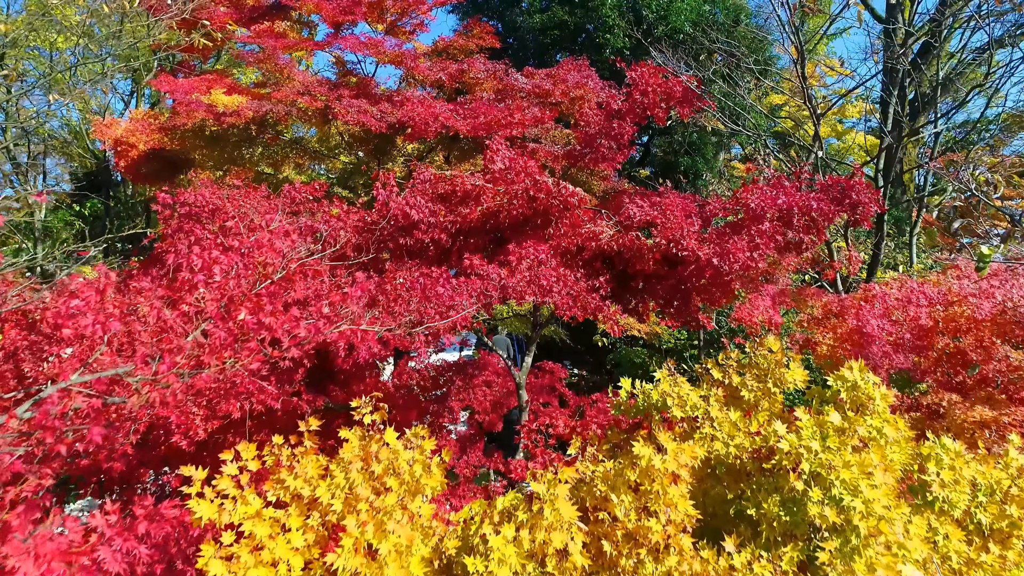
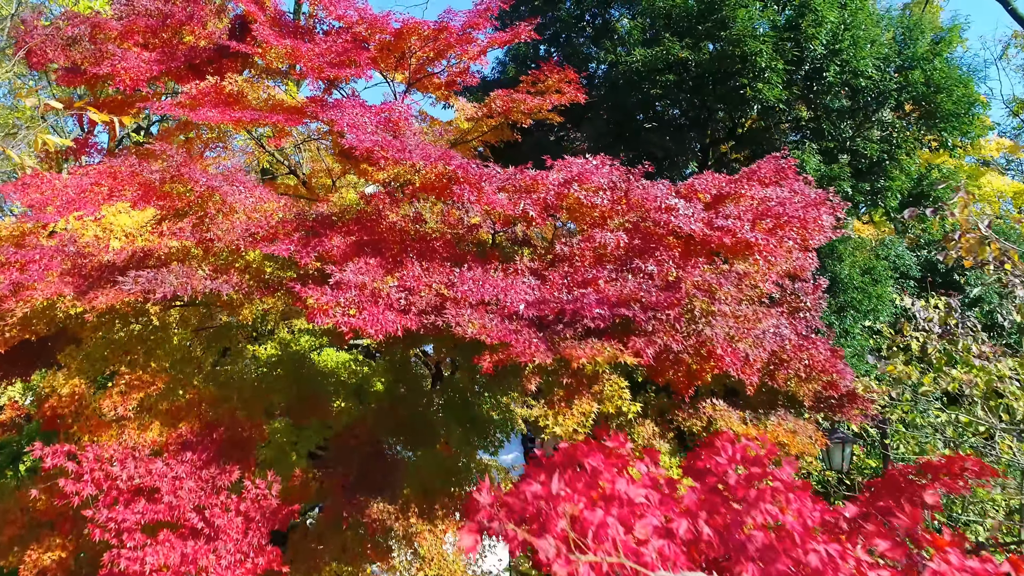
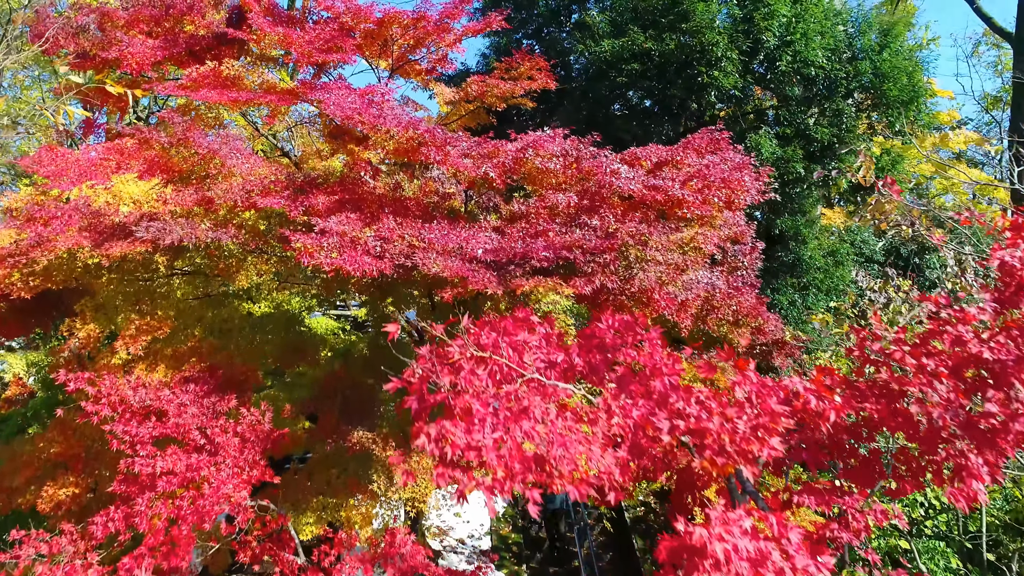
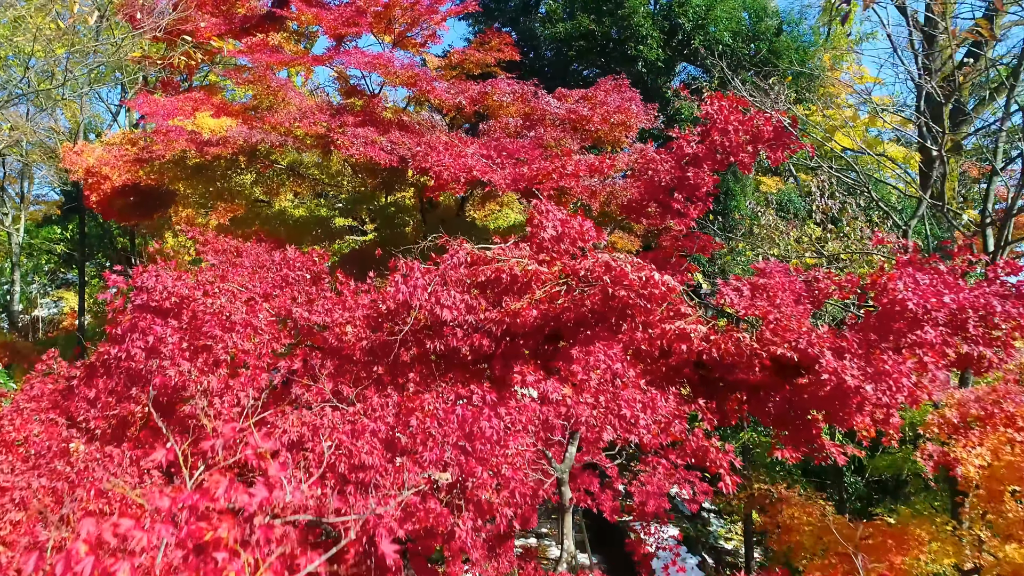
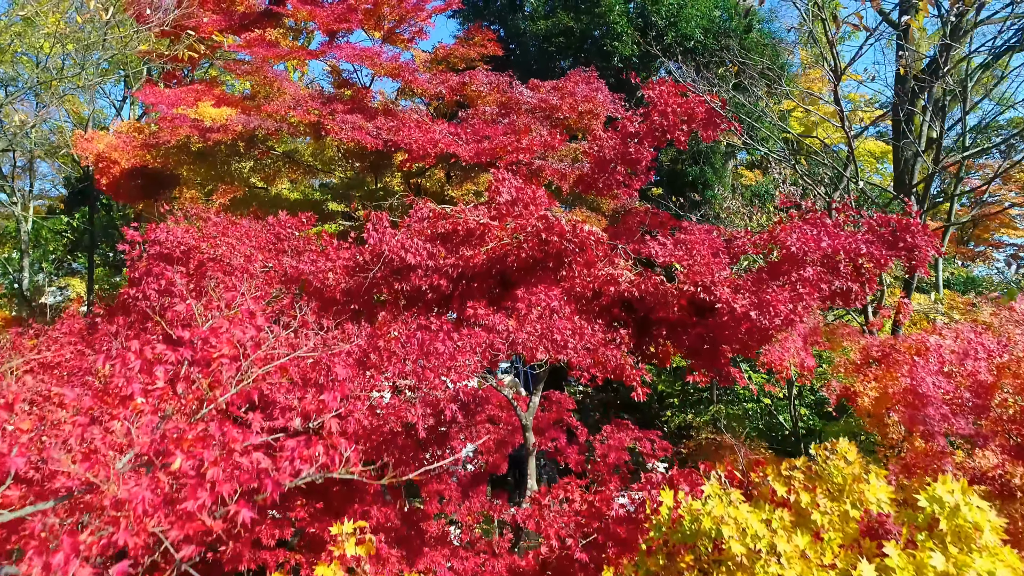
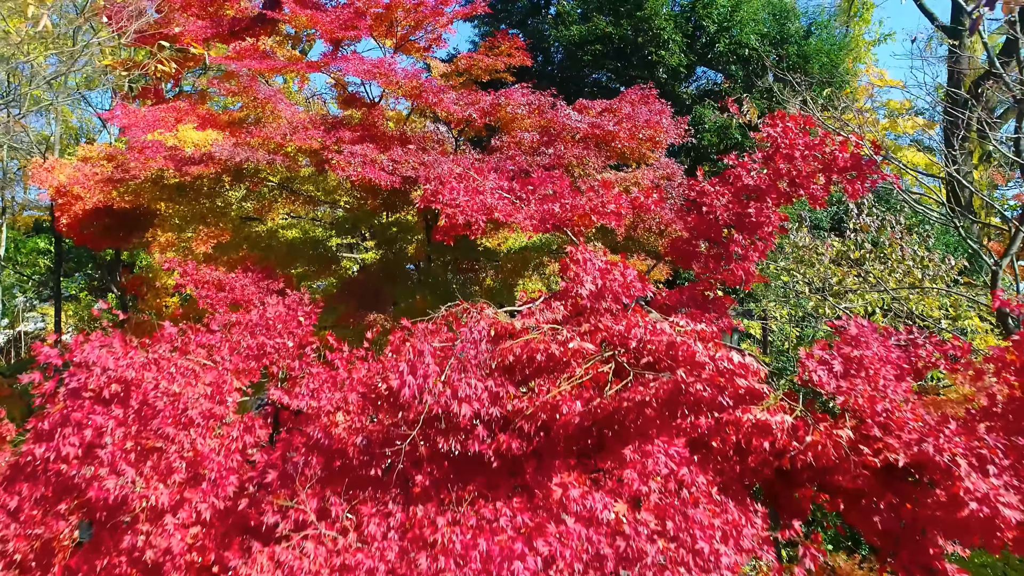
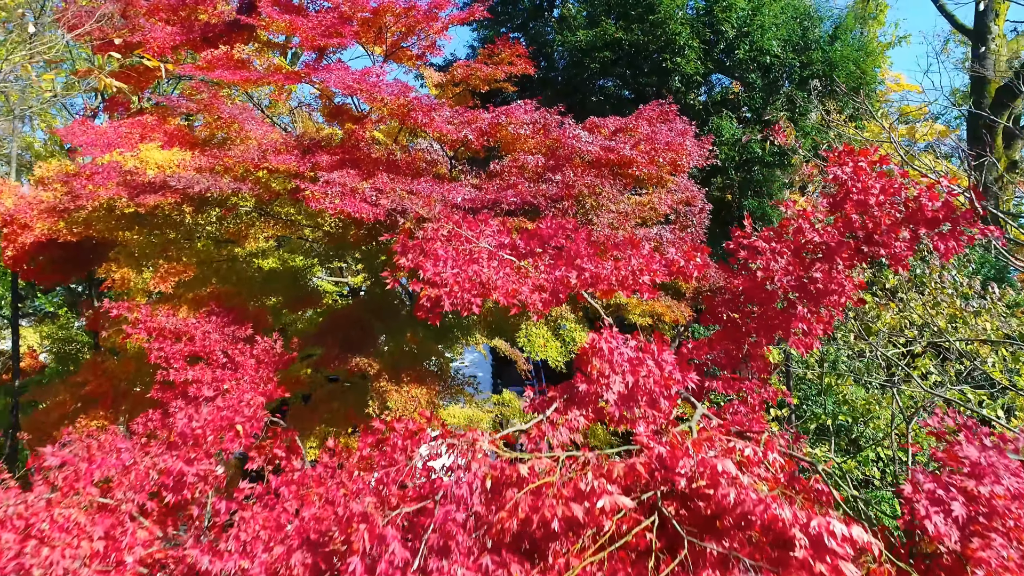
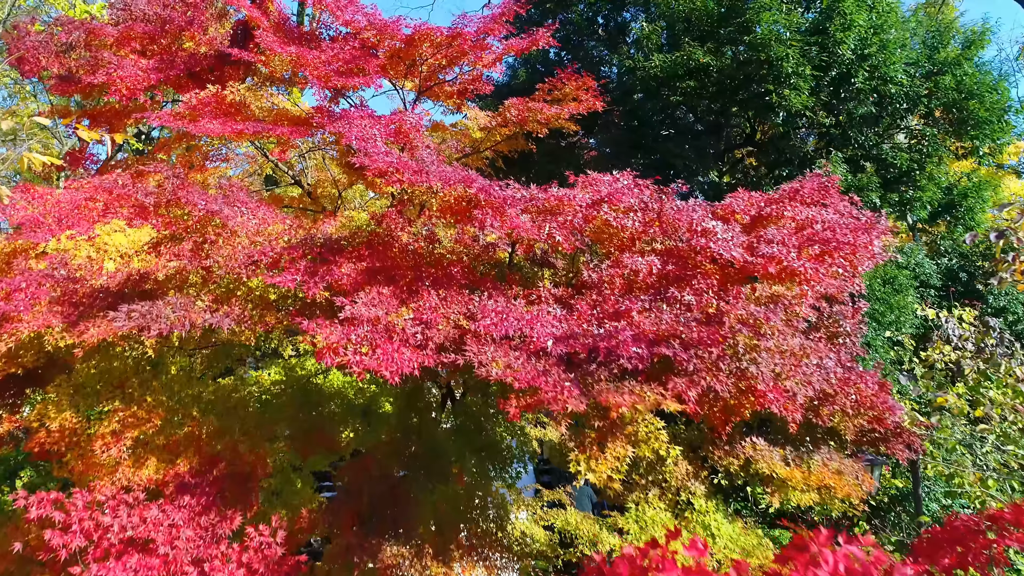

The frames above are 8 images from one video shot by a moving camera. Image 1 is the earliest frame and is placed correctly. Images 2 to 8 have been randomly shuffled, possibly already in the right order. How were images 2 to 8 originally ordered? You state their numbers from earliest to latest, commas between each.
5, 4, 6, 7, 3, 2, 8
